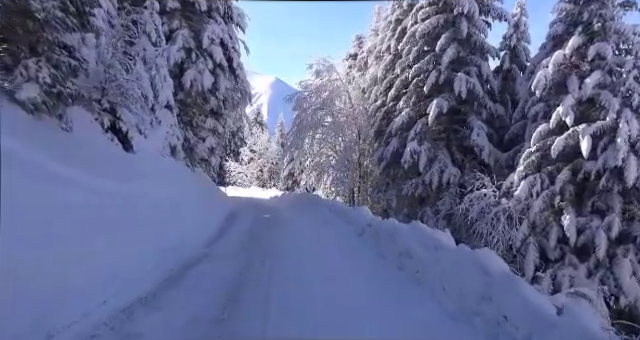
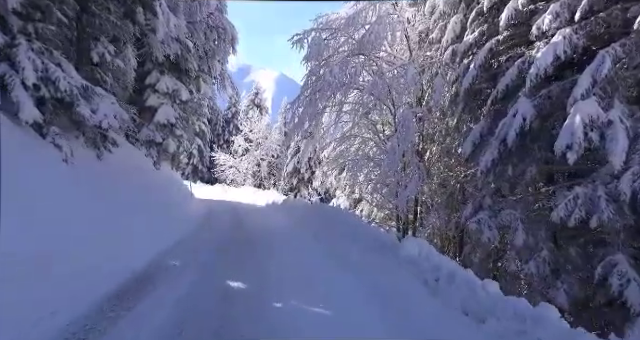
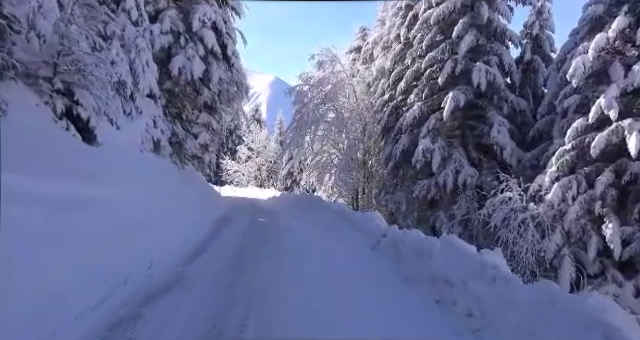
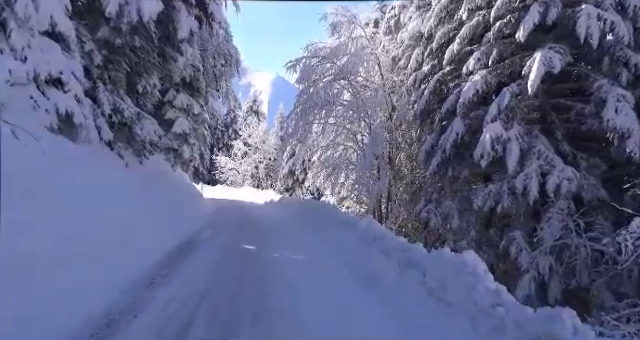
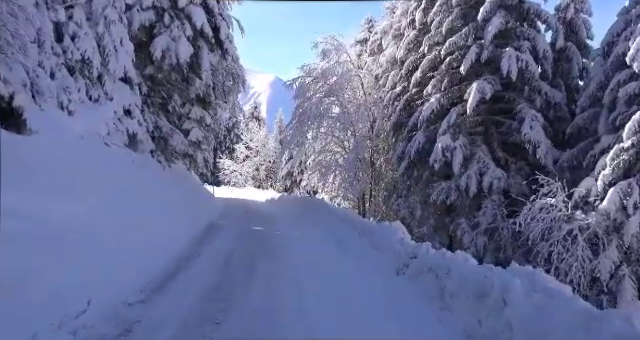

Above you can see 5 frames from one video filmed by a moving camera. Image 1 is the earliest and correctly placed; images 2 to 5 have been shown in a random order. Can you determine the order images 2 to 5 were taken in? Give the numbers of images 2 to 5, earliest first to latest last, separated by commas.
3, 5, 4, 2
